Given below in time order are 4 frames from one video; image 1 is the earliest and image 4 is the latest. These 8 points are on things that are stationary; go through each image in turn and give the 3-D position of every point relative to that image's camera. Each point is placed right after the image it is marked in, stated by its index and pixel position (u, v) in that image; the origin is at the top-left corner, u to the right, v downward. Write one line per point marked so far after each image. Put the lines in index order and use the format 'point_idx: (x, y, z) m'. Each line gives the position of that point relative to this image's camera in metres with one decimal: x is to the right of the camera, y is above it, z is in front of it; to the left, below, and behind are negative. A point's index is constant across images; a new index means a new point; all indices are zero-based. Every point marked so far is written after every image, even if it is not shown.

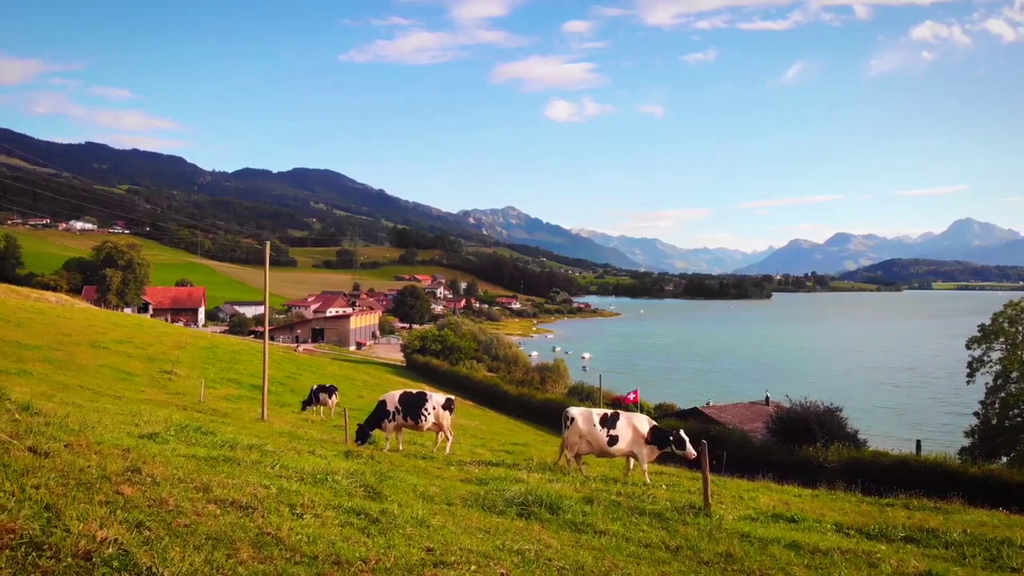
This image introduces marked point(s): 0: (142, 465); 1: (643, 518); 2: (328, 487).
0: (-4.2, -2.0, +7.2) m
1: (+2.0, -3.6, +9.9) m
2: (-2.4, -2.6, +8.3) m
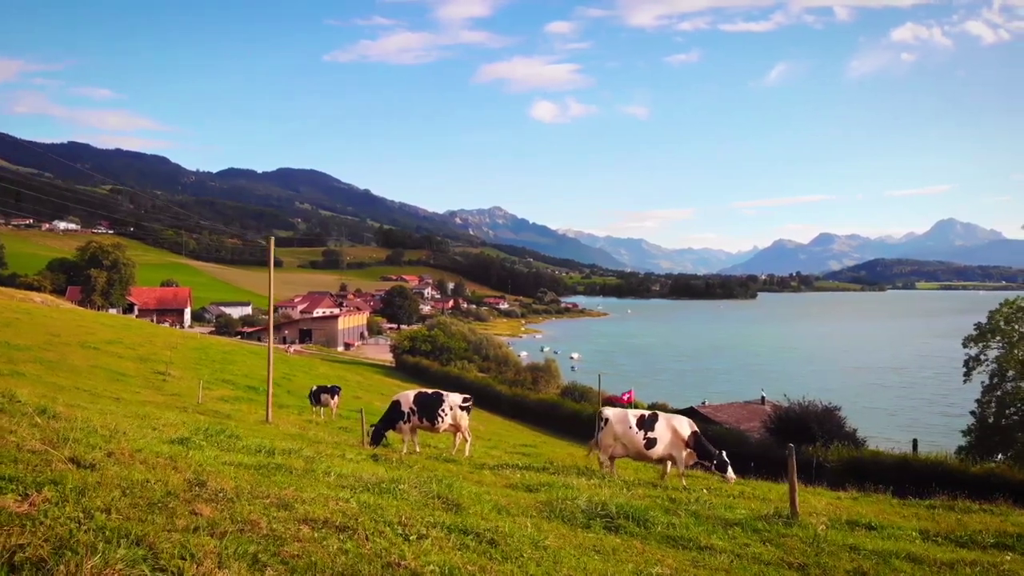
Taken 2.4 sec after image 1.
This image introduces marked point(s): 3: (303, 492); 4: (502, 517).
0: (-3.0, -1.9, +6.2) m
1: (+3.1, -3.4, +9.0) m
2: (-1.3, -2.5, +7.3) m
3: (-2.2, -2.2, +6.7) m
4: (-0.1, -2.7, +7.3) m
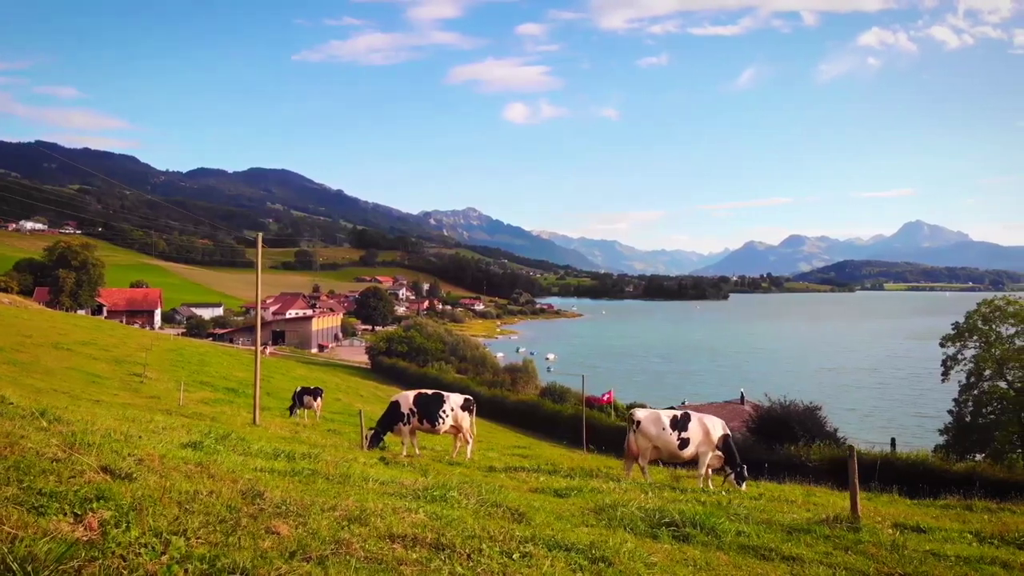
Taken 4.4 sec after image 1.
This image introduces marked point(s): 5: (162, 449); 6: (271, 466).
0: (-2.2, -1.7, +5.5) m
1: (+3.8, -3.3, +8.4) m
2: (-0.5, -2.3, +6.6) m
3: (-1.4, -2.0, +5.9) m
4: (+0.7, -2.5, +6.6) m
5: (-4.4, -2.0, +8.0) m
6: (-3.1, -2.3, +8.2) m
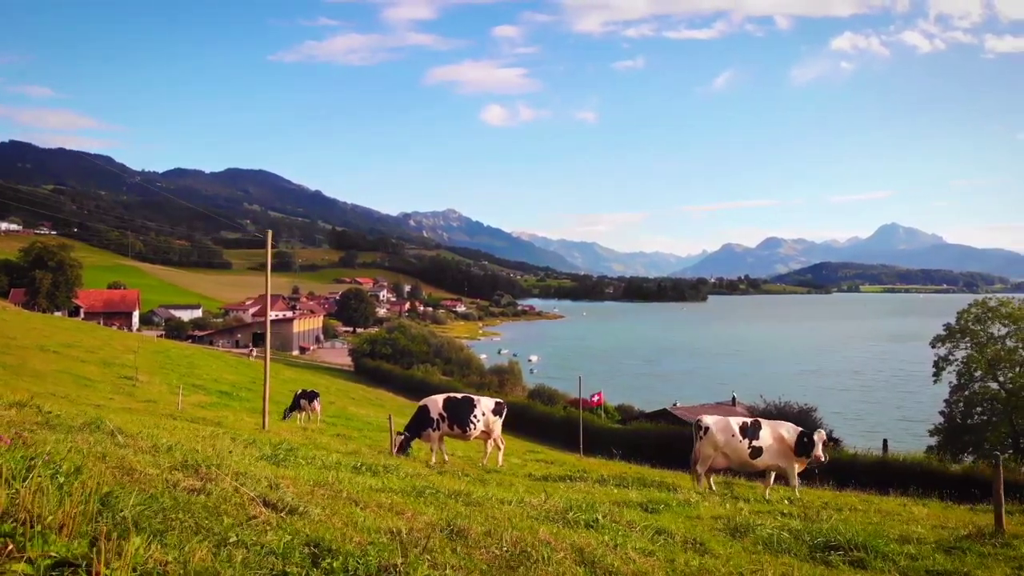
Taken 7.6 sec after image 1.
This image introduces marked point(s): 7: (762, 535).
0: (-0.5, -1.7, +4.5) m
1: (+5.5, -3.2, +7.6) m
2: (+1.2, -2.3, +5.7) m
3: (+0.3, -1.9, +5.0) m
4: (+2.3, -2.5, +5.7) m
5: (-2.8, -2.0, +7.0) m
6: (-1.5, -2.3, +7.2) m
7: (+3.1, -3.0, +7.8) m
